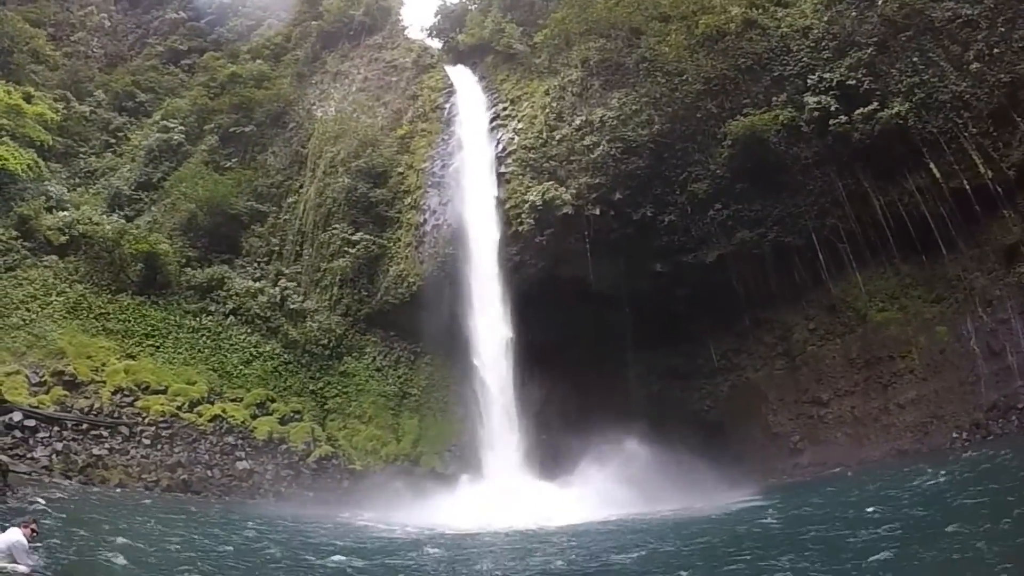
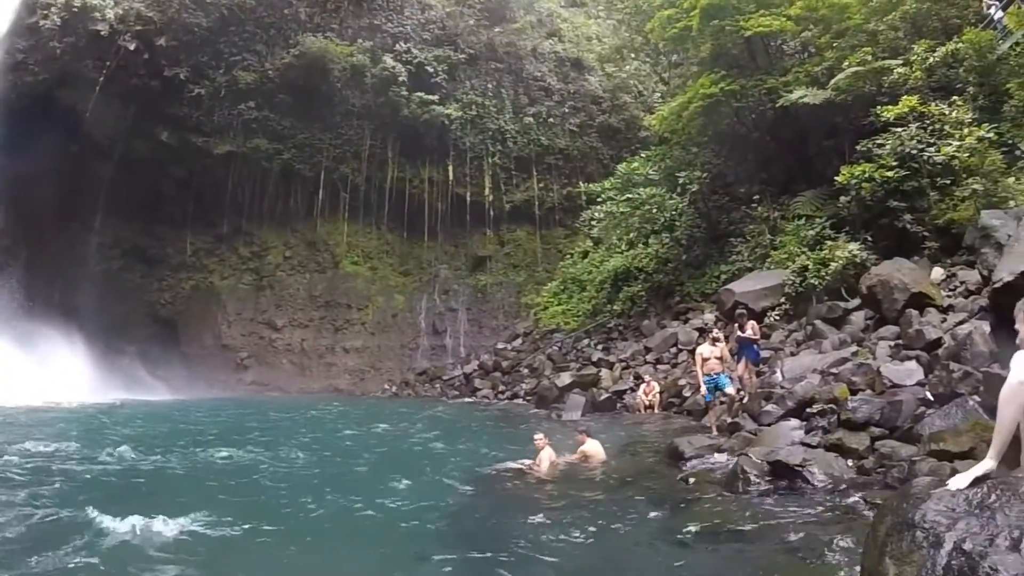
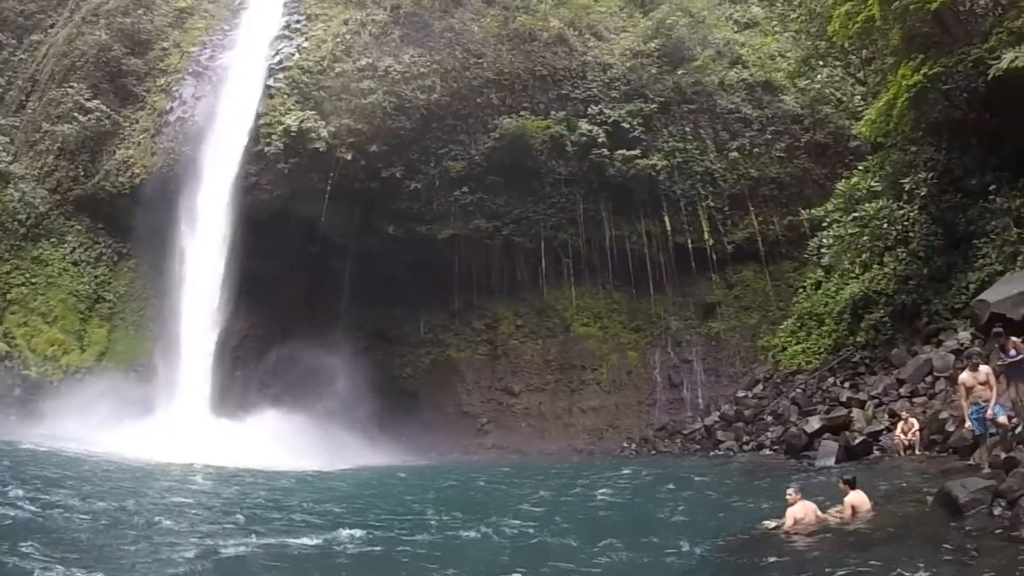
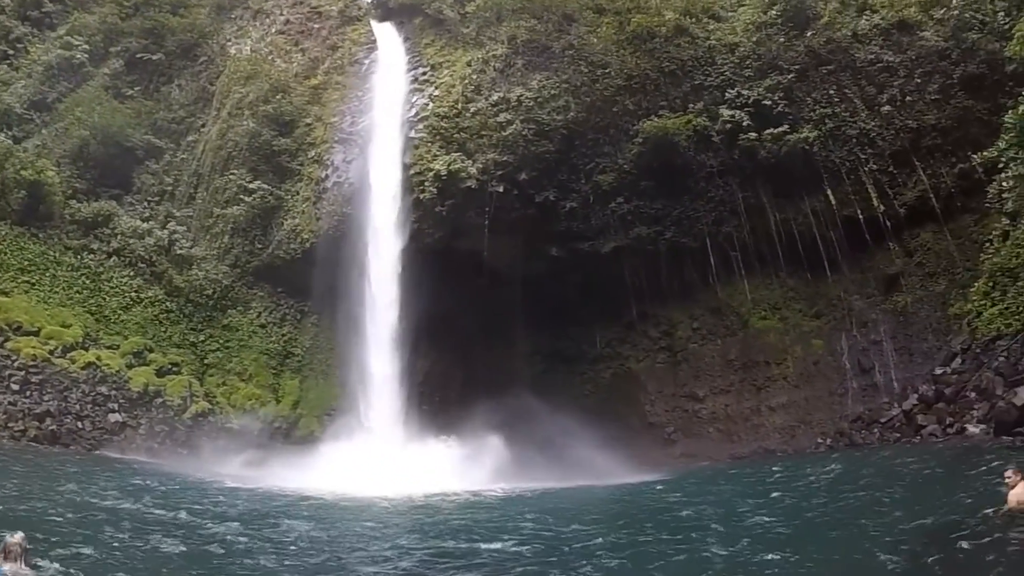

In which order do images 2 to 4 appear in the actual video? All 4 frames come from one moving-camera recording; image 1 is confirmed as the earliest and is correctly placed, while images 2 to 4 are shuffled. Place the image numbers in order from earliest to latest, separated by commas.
4, 3, 2
